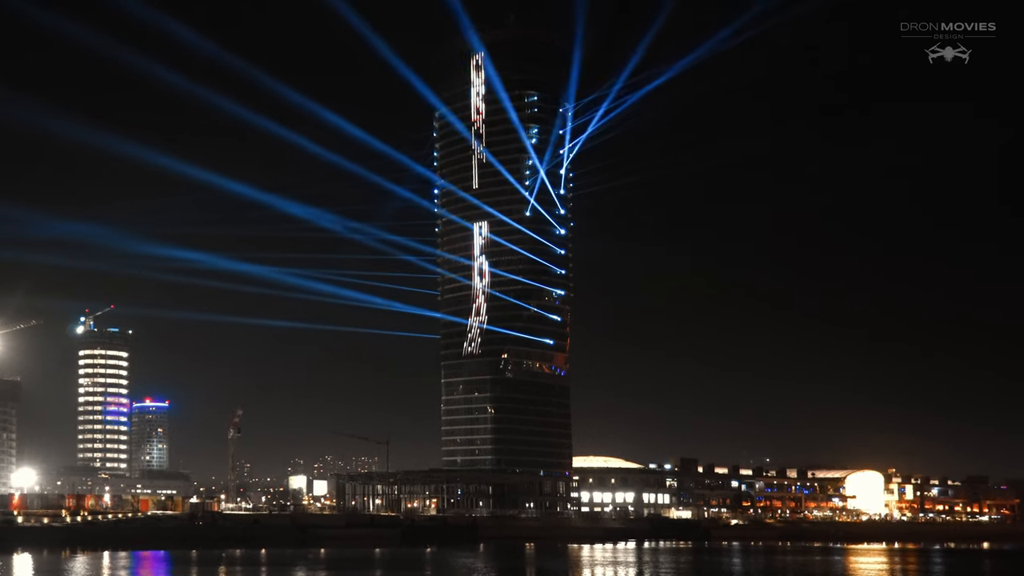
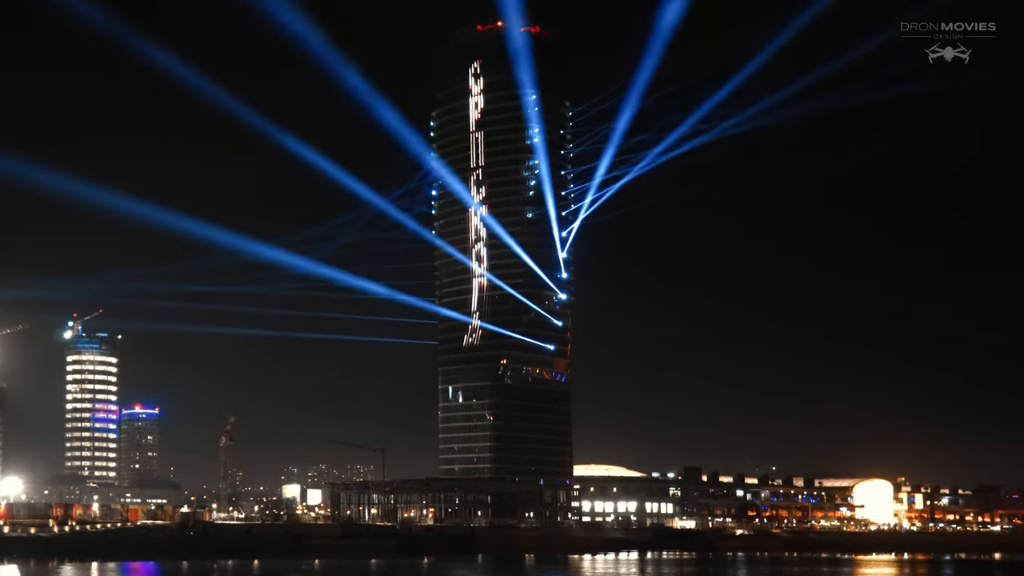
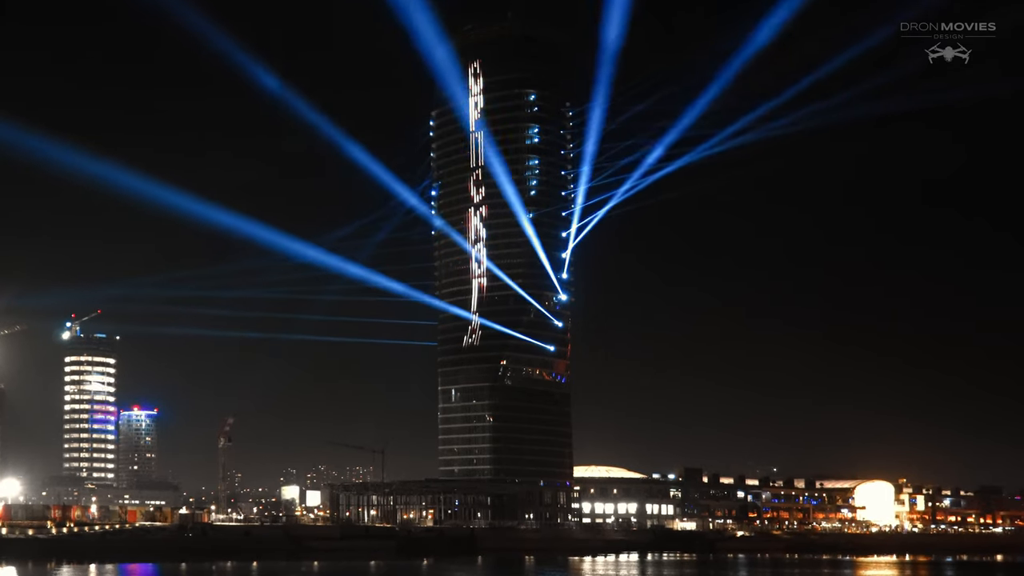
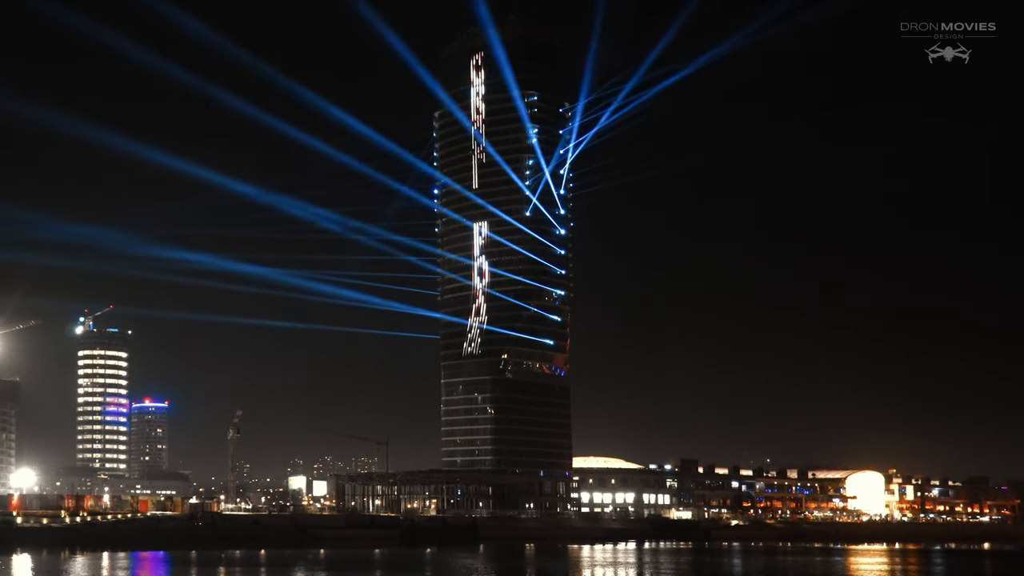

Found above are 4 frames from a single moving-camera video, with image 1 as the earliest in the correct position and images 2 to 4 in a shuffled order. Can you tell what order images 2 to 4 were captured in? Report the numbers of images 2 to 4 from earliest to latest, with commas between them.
4, 2, 3
